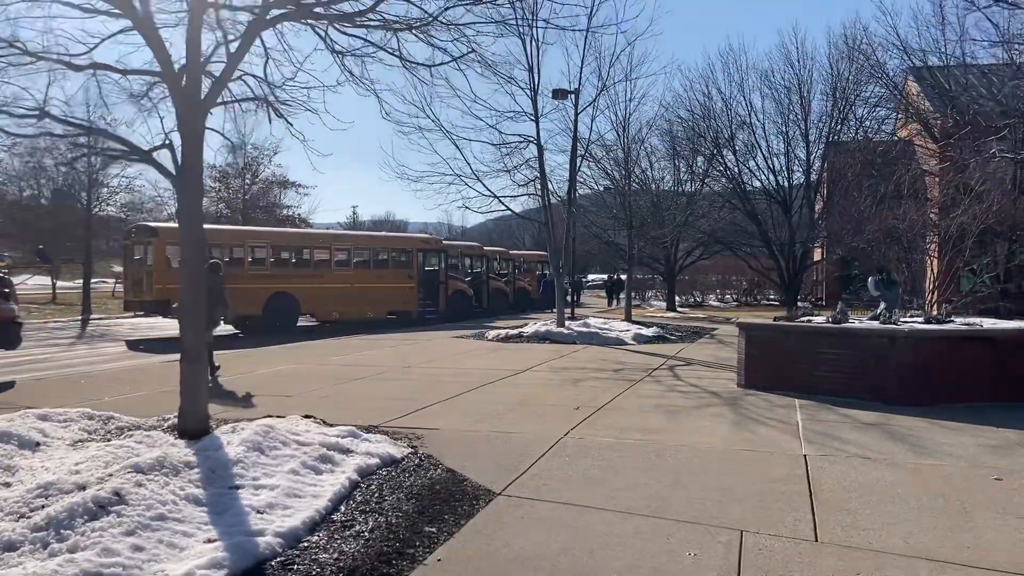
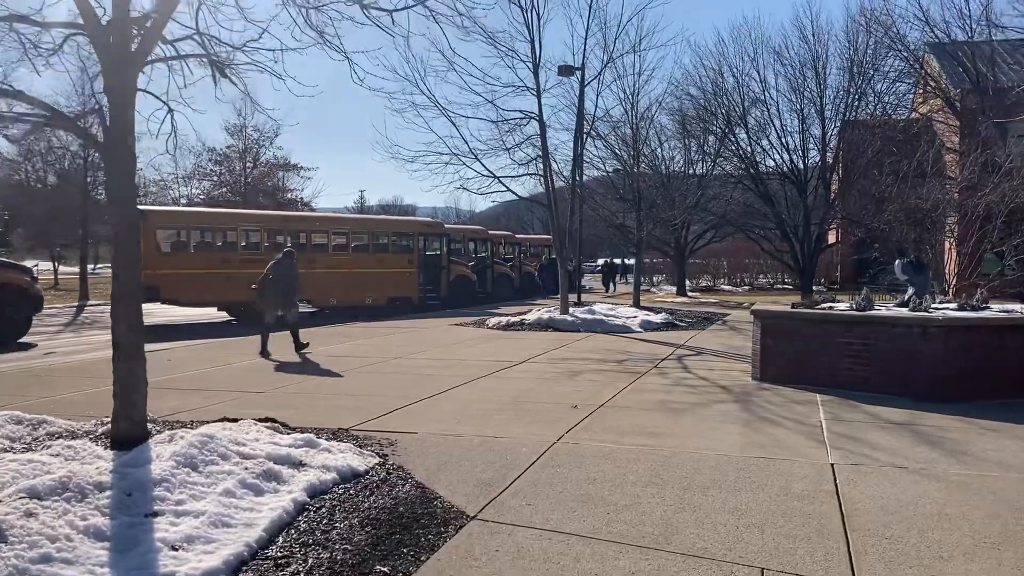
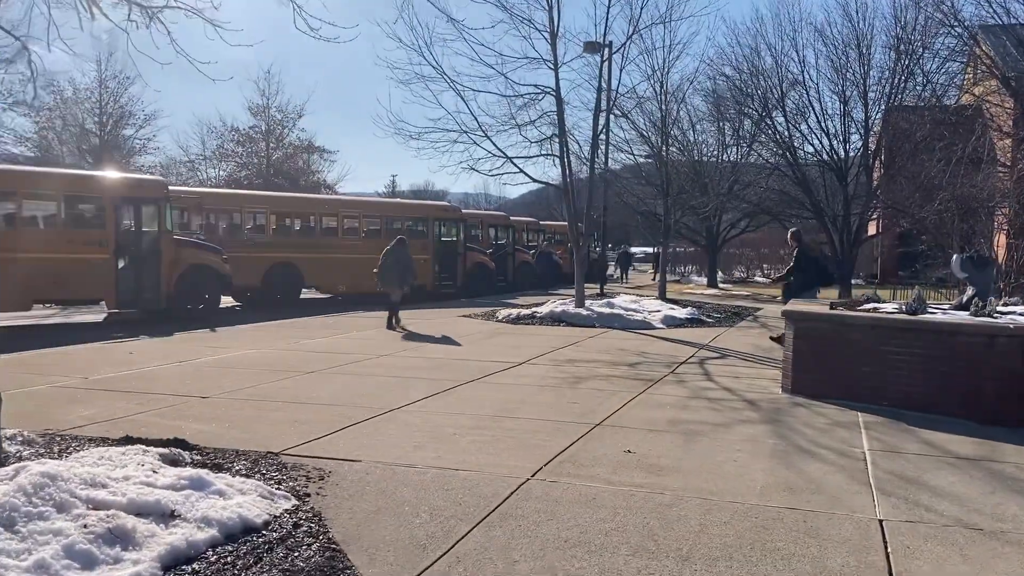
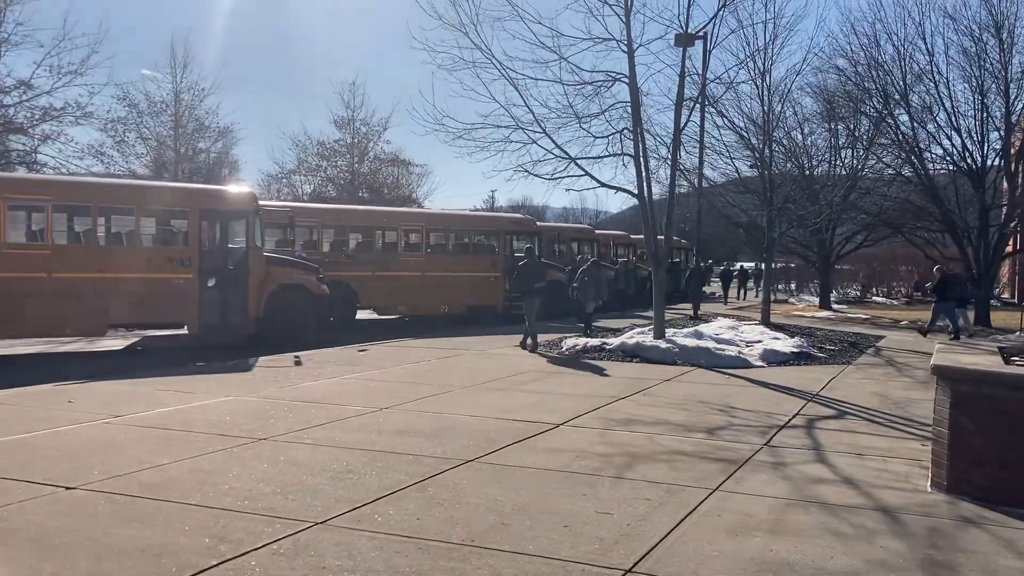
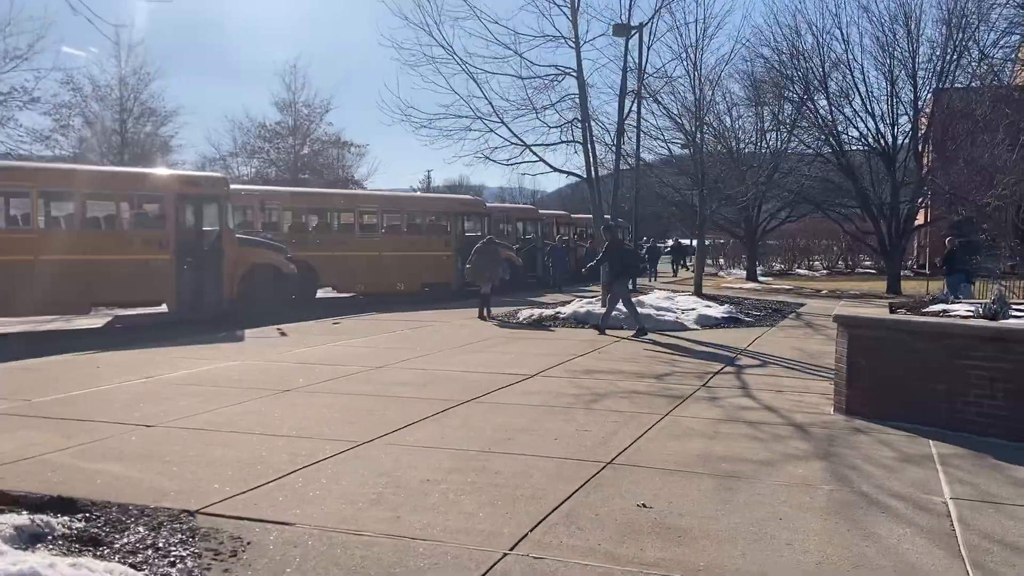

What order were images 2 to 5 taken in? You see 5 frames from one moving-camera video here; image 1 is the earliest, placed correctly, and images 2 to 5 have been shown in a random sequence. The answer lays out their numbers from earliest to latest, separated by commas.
2, 3, 5, 4
